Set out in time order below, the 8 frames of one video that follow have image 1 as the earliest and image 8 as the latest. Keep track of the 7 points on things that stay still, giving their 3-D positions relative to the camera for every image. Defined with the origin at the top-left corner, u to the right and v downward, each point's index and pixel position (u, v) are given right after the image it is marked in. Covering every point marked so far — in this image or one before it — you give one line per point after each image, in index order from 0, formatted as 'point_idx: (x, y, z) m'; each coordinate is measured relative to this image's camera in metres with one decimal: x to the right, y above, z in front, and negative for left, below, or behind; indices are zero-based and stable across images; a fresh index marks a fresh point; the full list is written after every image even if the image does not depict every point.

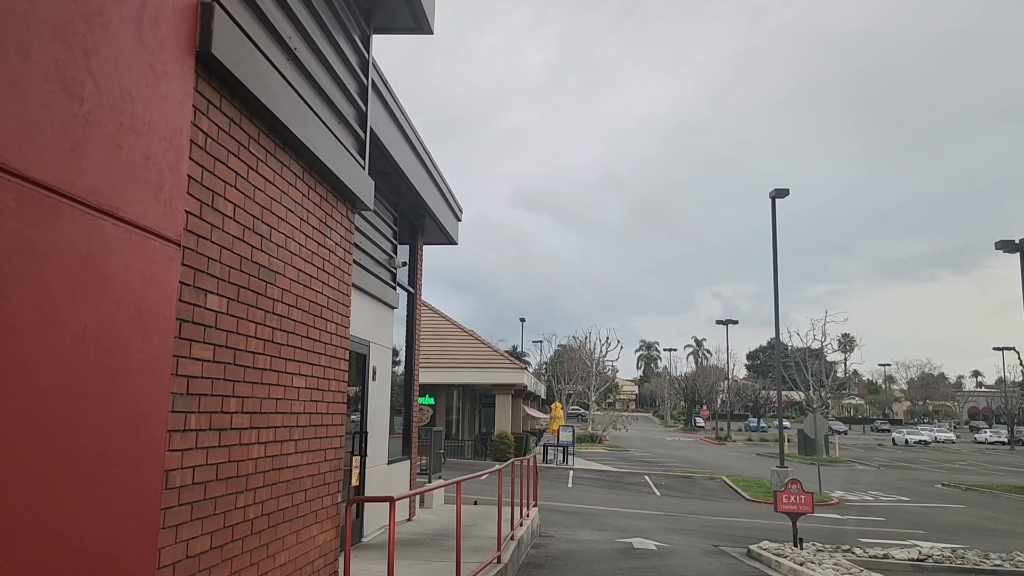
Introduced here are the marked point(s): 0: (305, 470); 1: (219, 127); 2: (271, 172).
0: (-1.1, -1.0, +4.1) m
1: (-1.2, +0.7, +3.1) m
2: (-1.2, +0.6, +3.7) m
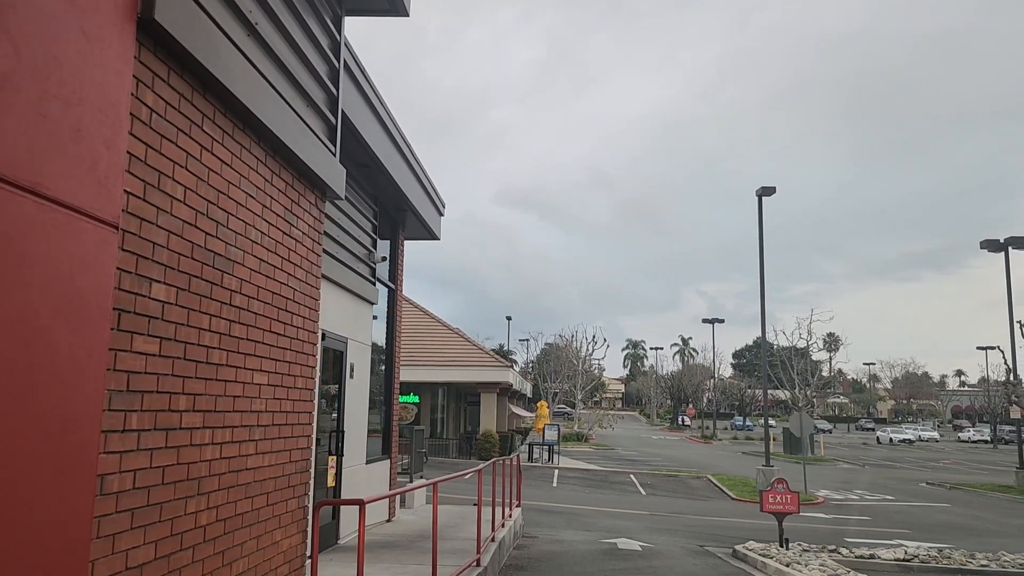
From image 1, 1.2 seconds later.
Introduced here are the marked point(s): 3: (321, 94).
0: (-1.3, -0.9, +3.9) m
1: (-1.3, +0.7, +2.9) m
2: (-1.3, +0.6, +3.5) m
3: (-1.2, +1.2, +4.8) m
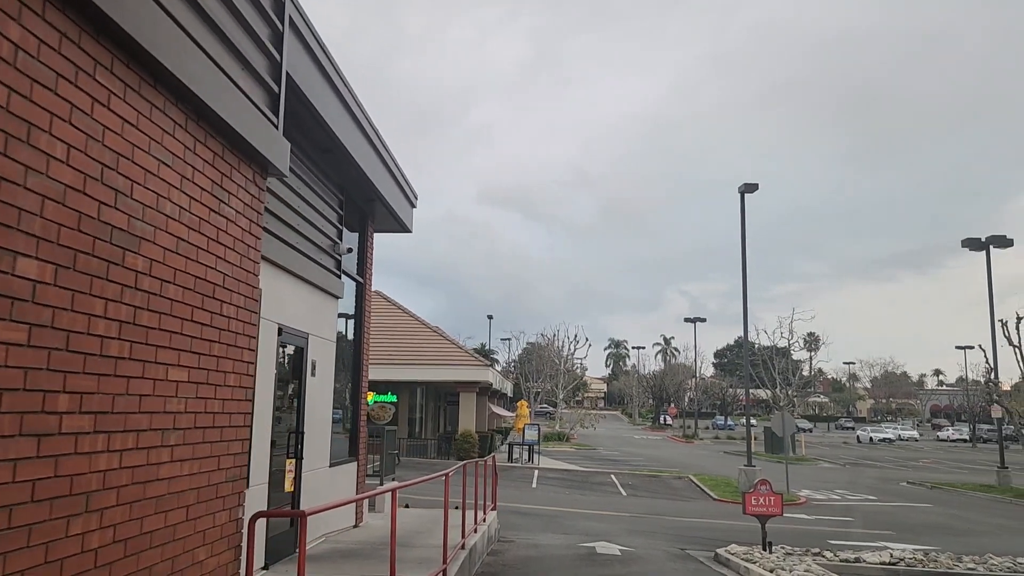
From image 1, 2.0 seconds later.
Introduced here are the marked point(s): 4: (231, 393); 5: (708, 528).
0: (-1.5, -0.9, +3.4) m
1: (-1.5, +0.8, +2.4) m
2: (-1.5, +0.7, +3.0) m
3: (-1.4, +1.3, +4.3) m
4: (-1.4, -0.5, +3.9) m
5: (+4.1, -5.1, +16.1) m
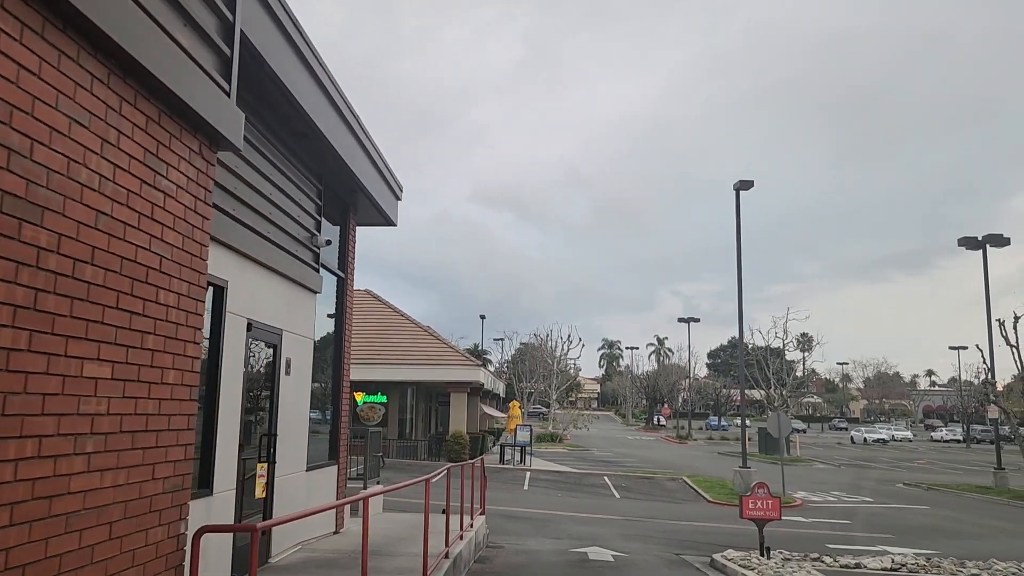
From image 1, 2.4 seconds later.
0: (-1.5, -0.8, +2.9) m
1: (-1.6, +0.9, +2.0) m
2: (-1.6, +0.8, +2.5) m
3: (-1.5, +1.4, +3.9) m
4: (-1.5, -0.5, +3.5) m
5: (+3.9, -5.0, +15.7) m
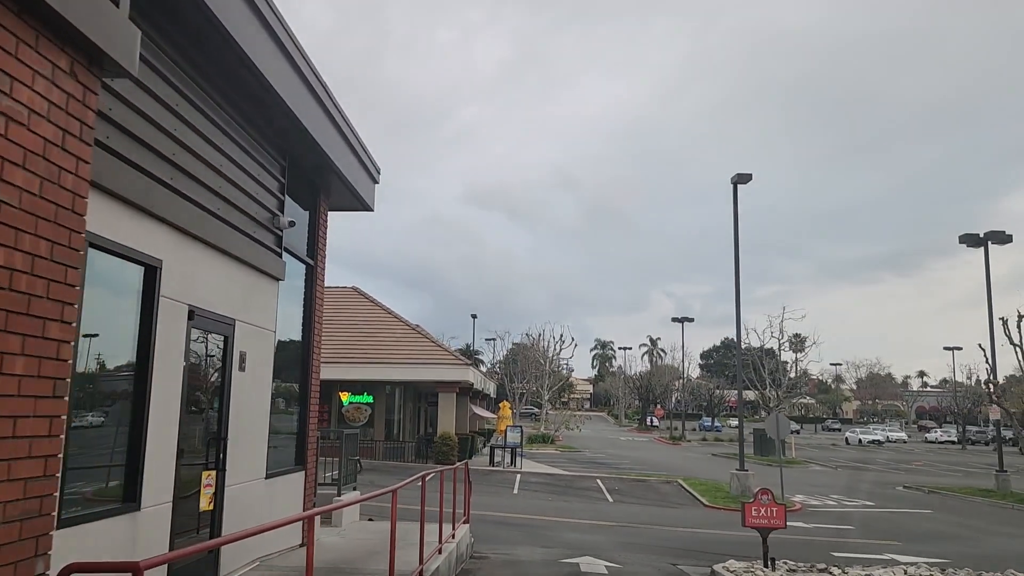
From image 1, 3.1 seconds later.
0: (-1.7, -0.7, +2.1) m
1: (-1.7, +1.0, +1.1) m
2: (-1.7, +0.9, +1.7) m
3: (-1.6, +1.5, +3.0) m
4: (-1.7, -0.3, +2.6) m
5: (+3.7, -4.9, +14.9) m
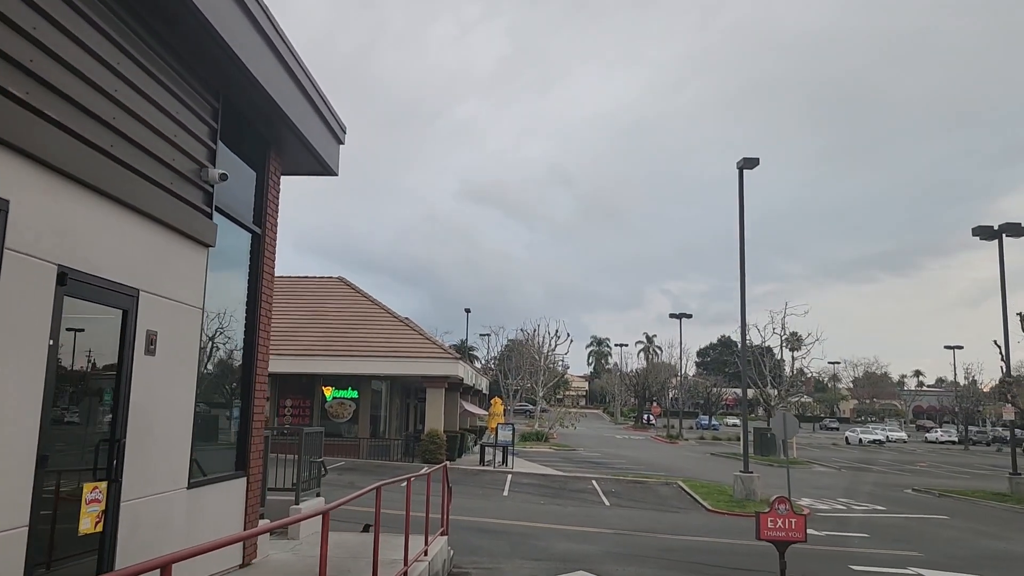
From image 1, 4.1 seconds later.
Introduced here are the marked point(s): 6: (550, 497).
0: (-1.8, -0.4, +0.7) m
1: (-1.8, +1.2, -0.2) m
2: (-1.8, +1.1, +0.3) m
3: (-1.8, +1.8, +1.7) m
4: (-1.8, -0.1, +1.3) m
5: (+3.5, -4.7, +13.6) m
6: (+1.0, -5.4, +19.7) m
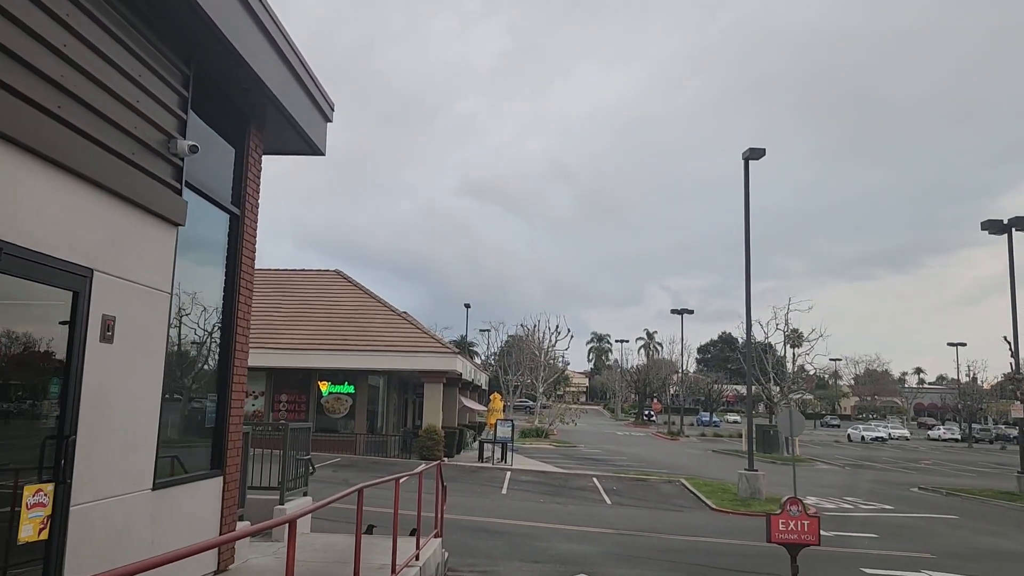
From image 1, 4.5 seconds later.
0: (-1.8, -0.3, +0.2) m
1: (-1.8, +1.3, -0.8) m
2: (-1.8, +1.2, -0.2) m
3: (-1.8, +1.9, +1.1) m
4: (-1.8, 0.0, +0.8) m
5: (+3.4, -4.5, +13.1) m
6: (+1.0, -5.2, +19.2) m
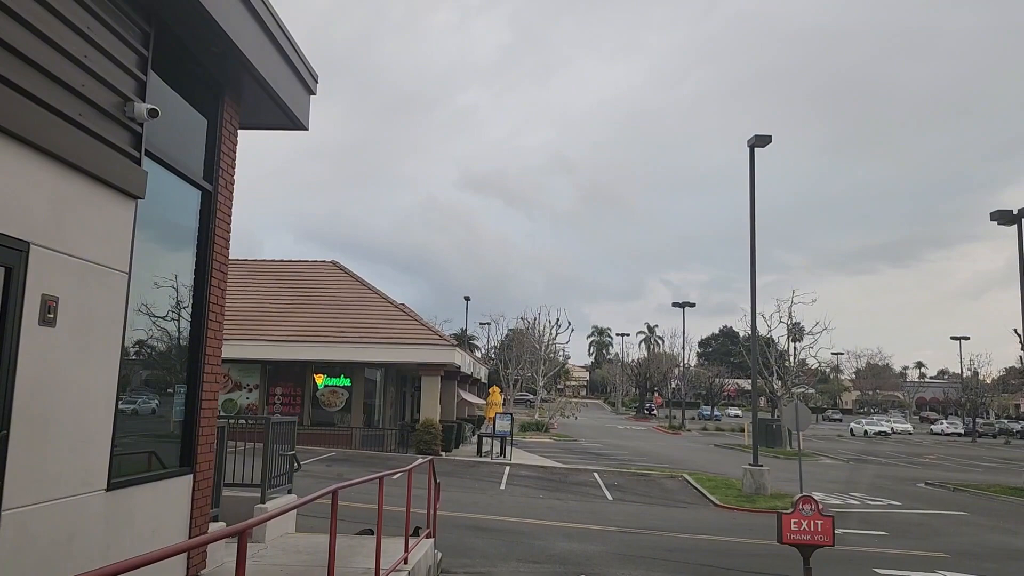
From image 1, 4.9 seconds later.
0: (-1.9, -0.2, -0.3) m
1: (-1.9, +1.4, -1.3) m
2: (-1.9, +1.3, -0.8) m
3: (-1.8, +2.0, +0.6) m
4: (-1.9, +0.1, +0.2) m
5: (+3.4, -4.3, +12.5) m
6: (+1.0, -5.0, +18.7) m
